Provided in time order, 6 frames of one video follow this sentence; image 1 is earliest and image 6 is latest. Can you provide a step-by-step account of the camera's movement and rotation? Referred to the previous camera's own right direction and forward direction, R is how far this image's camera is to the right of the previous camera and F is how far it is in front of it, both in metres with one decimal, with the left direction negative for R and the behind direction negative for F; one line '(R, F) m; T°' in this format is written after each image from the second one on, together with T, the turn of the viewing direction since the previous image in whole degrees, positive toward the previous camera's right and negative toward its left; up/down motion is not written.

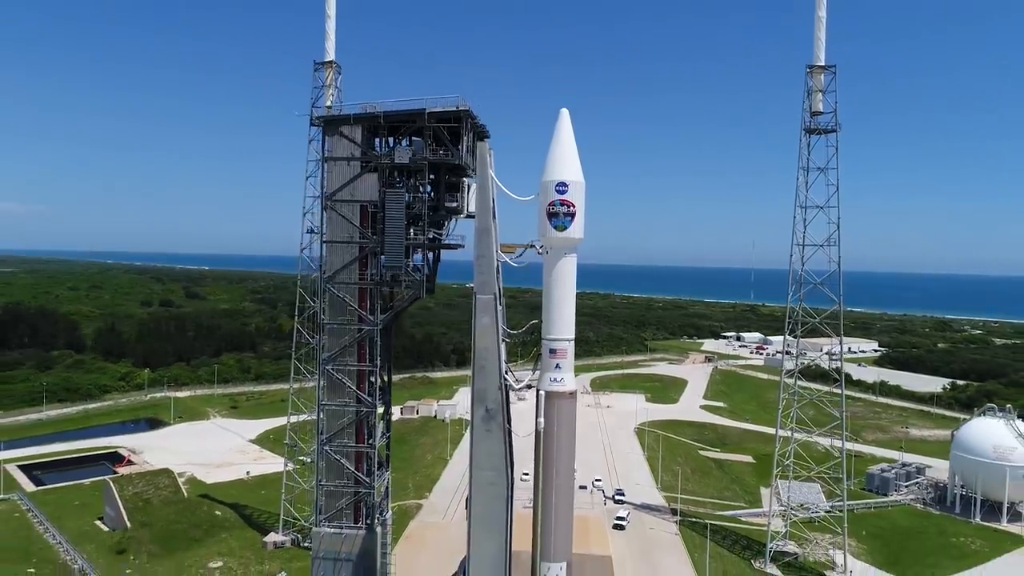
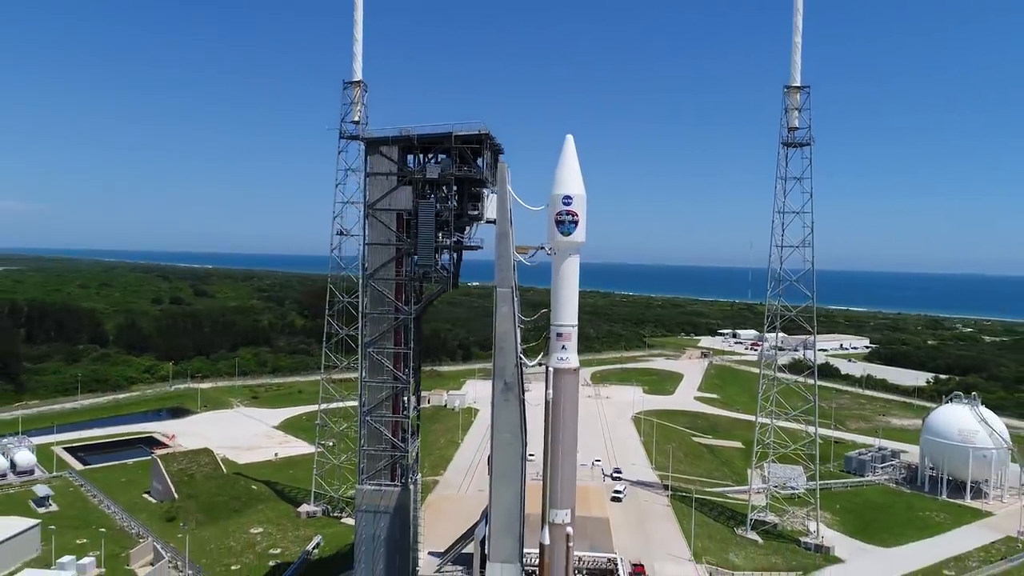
(-0.4, -3.2) m; 0°
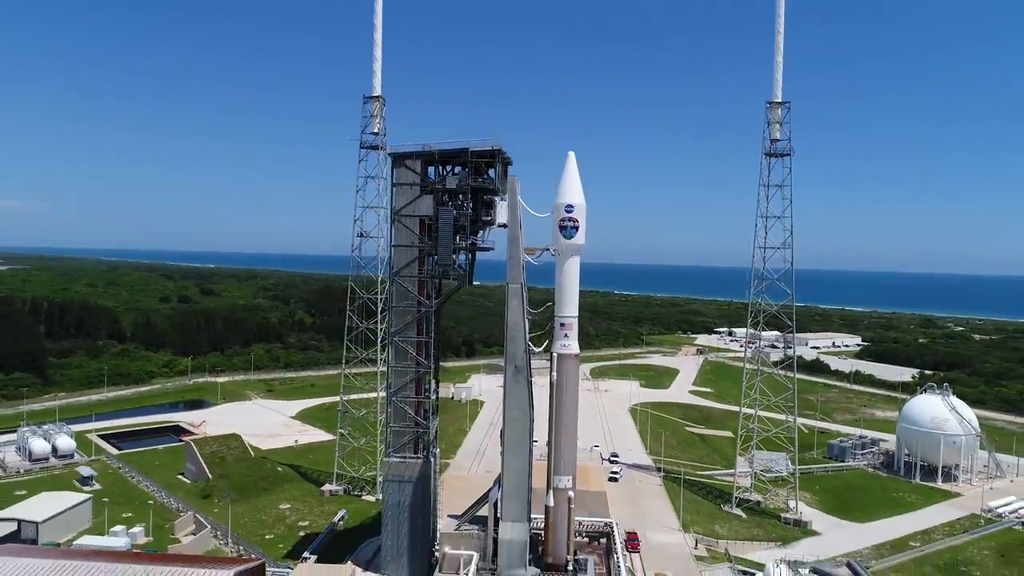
(-0.3, -2.8) m; 0°
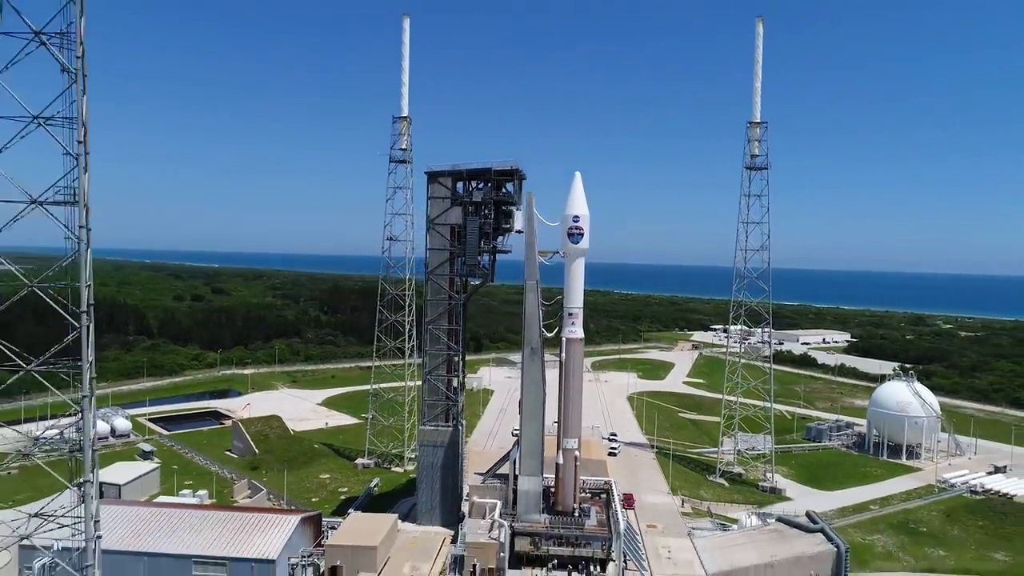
(-0.6, -4.6) m; 0°
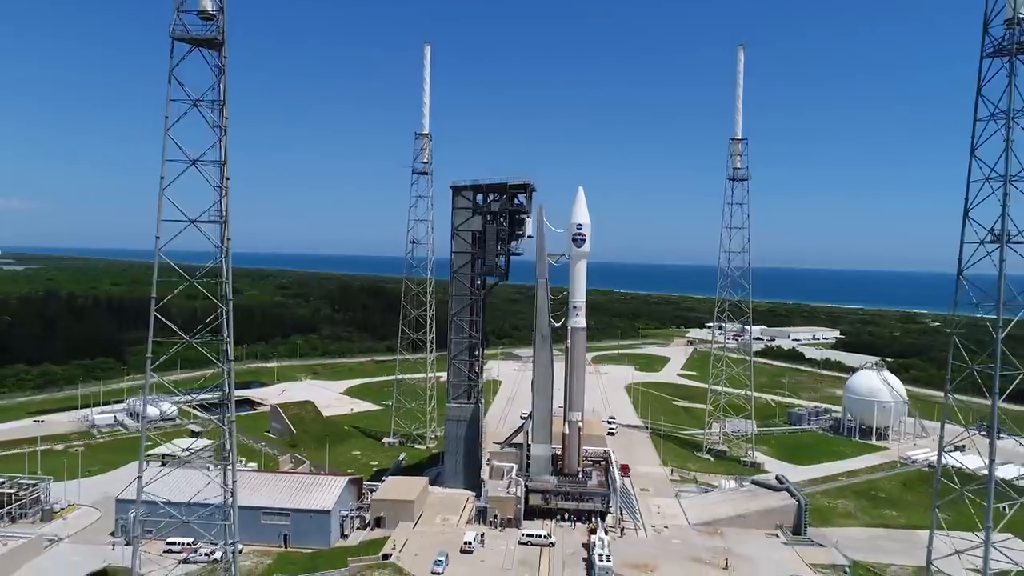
(-0.6, -4.7) m; 0°
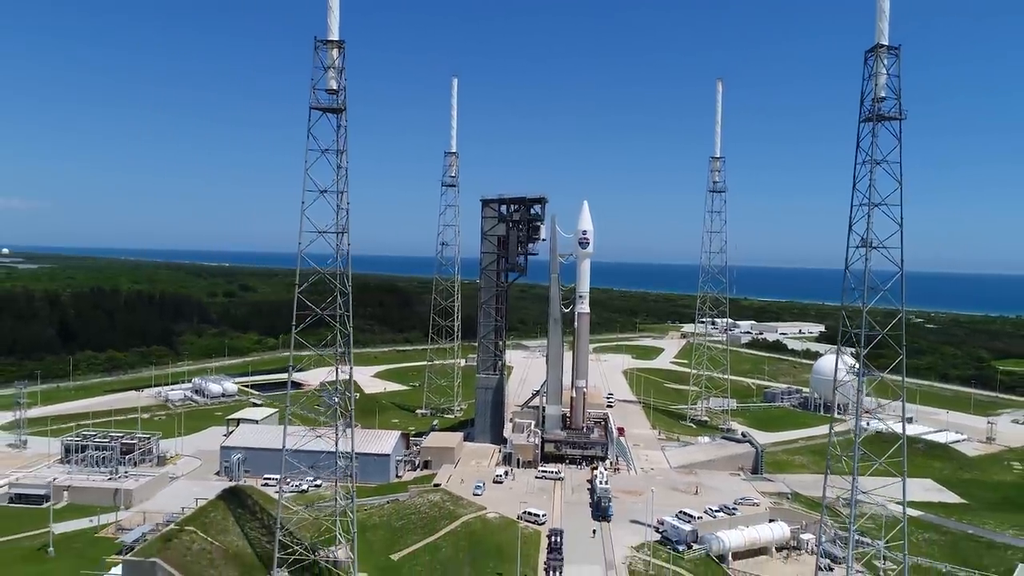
(-1.1, -7.9) m; 0°
